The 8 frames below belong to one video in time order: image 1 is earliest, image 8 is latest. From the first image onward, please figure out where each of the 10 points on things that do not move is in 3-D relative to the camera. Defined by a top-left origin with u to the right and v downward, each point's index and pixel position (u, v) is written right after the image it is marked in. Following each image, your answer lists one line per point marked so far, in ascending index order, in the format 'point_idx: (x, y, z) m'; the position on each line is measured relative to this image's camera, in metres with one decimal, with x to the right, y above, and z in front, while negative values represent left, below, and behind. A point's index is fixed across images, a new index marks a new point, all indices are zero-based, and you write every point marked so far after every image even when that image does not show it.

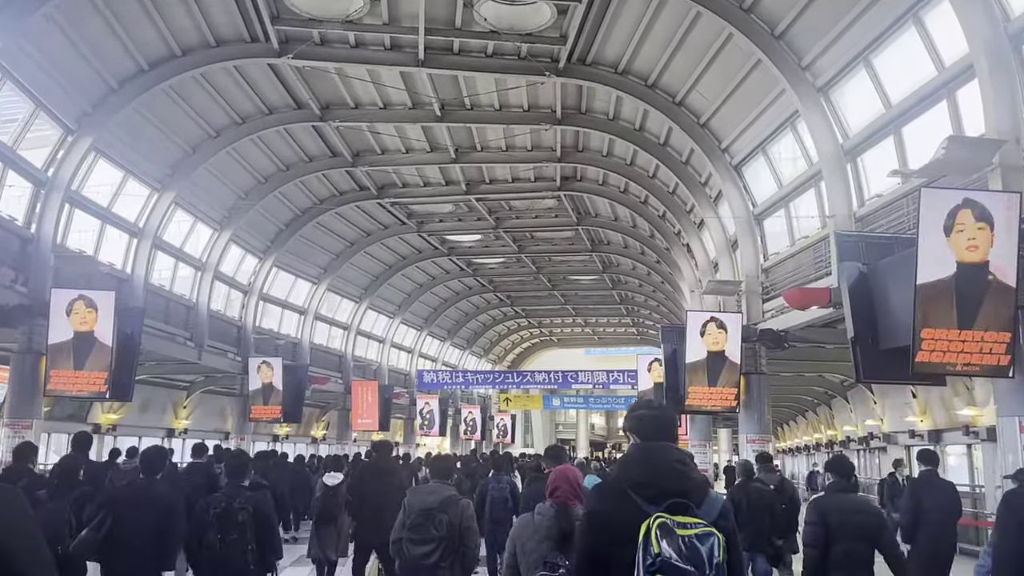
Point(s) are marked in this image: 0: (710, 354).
0: (+4.2, -1.4, +17.2) m
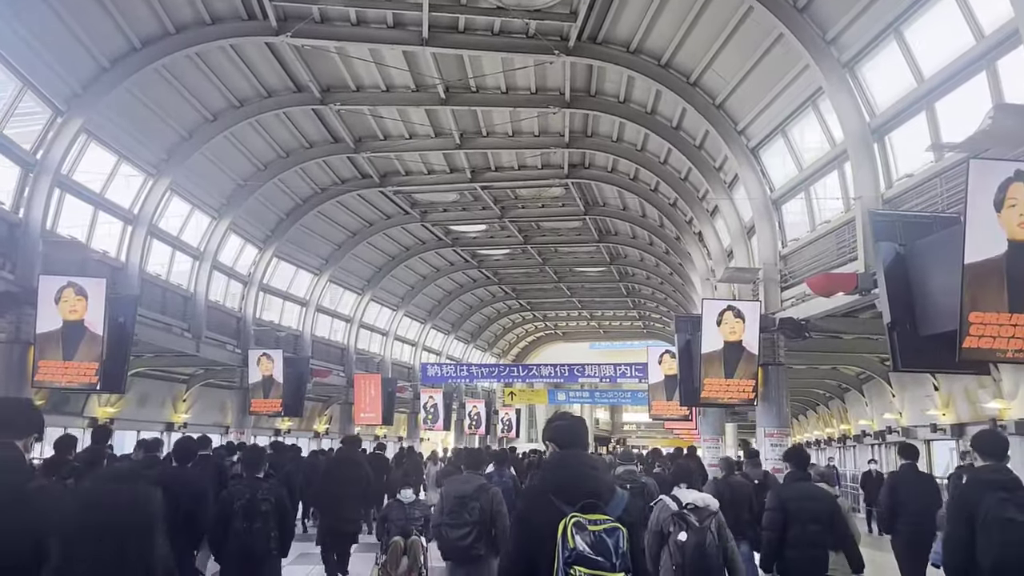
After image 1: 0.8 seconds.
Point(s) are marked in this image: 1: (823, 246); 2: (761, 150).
0: (+4.4, -1.1, +16.4) m
1: (+6.2, +0.8, +15.9) m
2: (+5.7, +3.2, +18.4) m
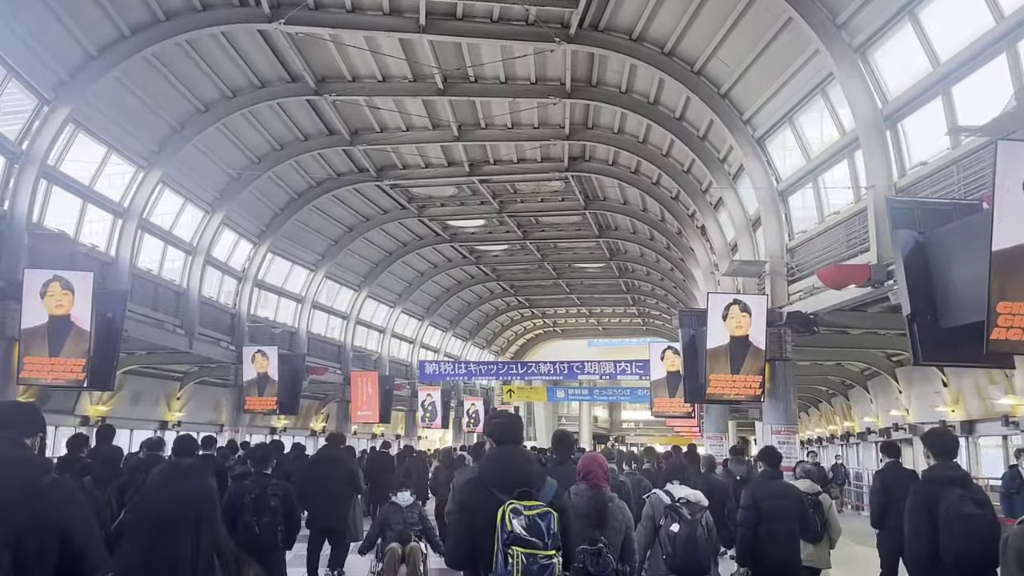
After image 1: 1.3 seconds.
0: (+4.4, -1.0, +16.0) m
1: (+6.2, +1.0, +15.5) m
2: (+5.7, +3.3, +17.9) m
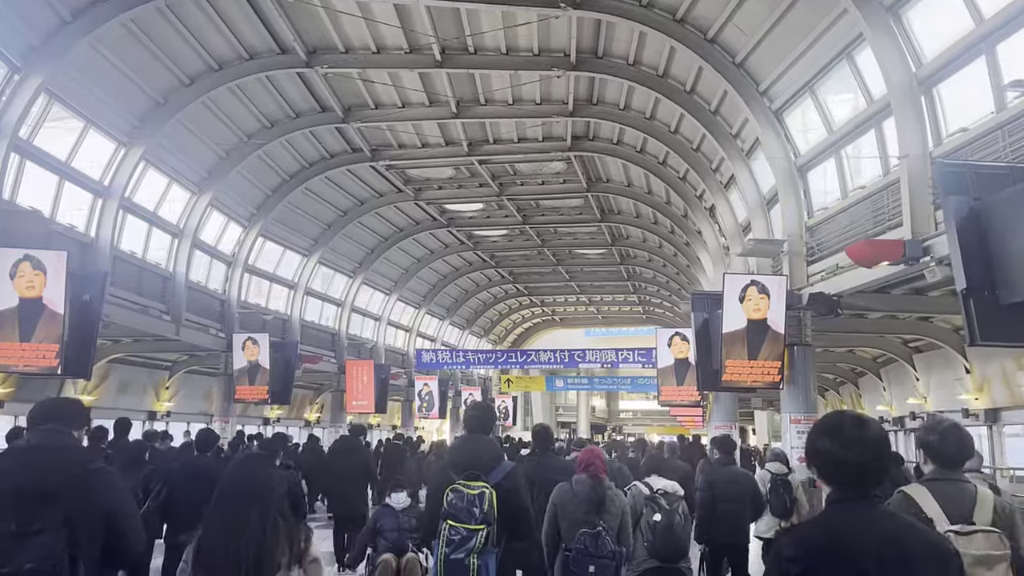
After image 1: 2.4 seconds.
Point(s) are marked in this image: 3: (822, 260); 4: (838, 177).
0: (+4.5, -0.6, +15.0) m
1: (+6.3, +1.3, +14.5) m
2: (+5.8, +3.7, +16.9) m
3: (+6.1, +0.5, +15.7) m
4: (+6.3, +2.1, +15.4) m
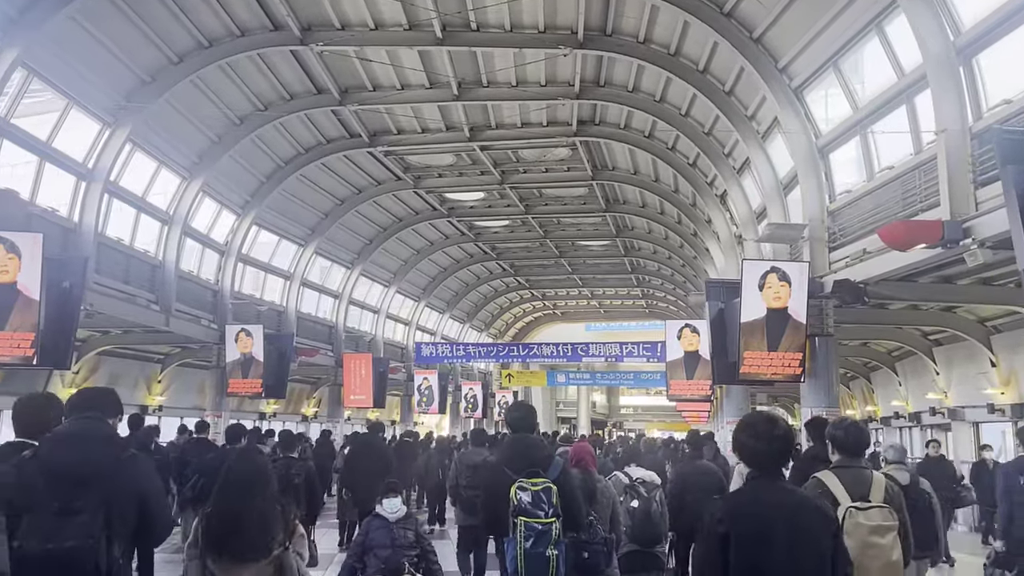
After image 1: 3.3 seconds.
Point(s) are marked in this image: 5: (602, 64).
0: (+4.6, -0.4, +14.2) m
1: (+6.3, +1.6, +13.6) m
2: (+5.9, +4.0, +16.0) m
3: (+6.2, +0.8, +14.8) m
4: (+6.4, +2.4, +14.6) m
5: (+2.2, +5.6, +20.0) m
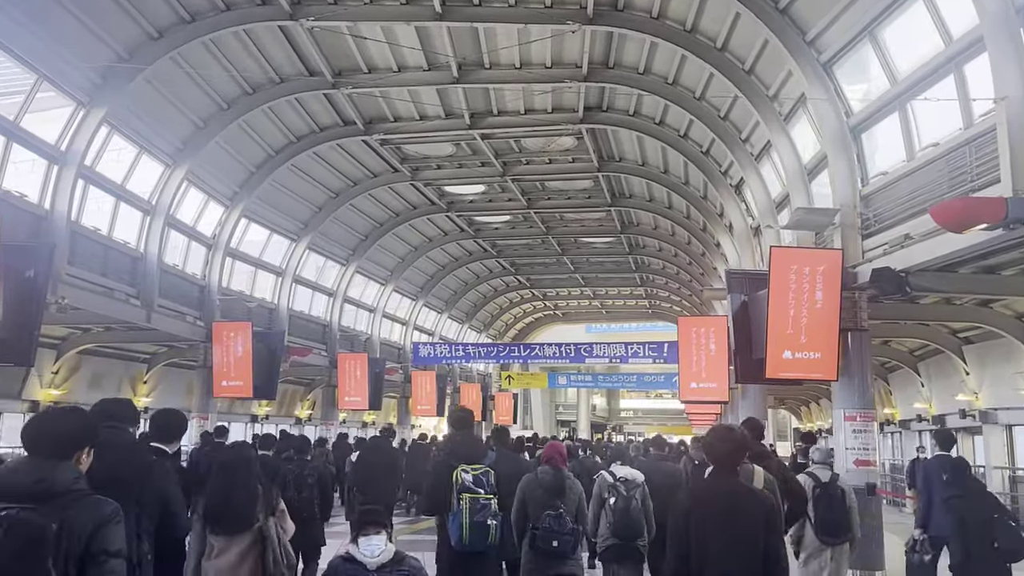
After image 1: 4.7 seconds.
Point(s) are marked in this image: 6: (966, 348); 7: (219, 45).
0: (+4.7, -0.2, +12.9) m
1: (+6.5, +1.7, +12.4) m
2: (+6.0, +4.1, +14.8) m
3: (+6.3, +0.9, +13.6) m
4: (+6.5, +2.5, +13.3) m
5: (+2.3, +5.7, +18.8) m
6: (+11.3, -1.5, +19.9) m
7: (-6.6, +5.5, +18.3) m
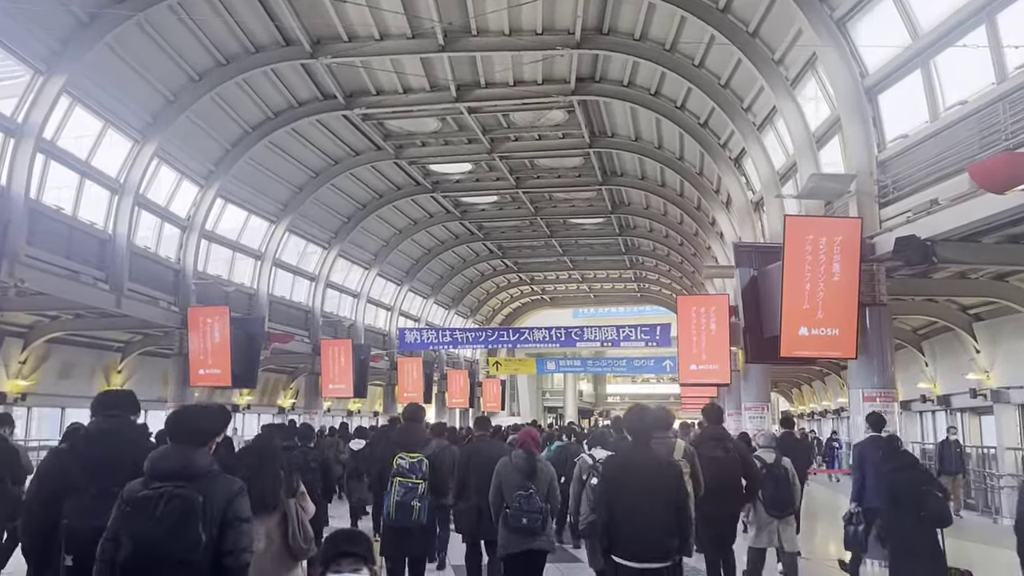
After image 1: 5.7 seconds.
0: (+4.6, +0.2, +12.0) m
1: (+6.4, +2.2, +11.5) m
2: (+5.8, +4.6, +13.9) m
3: (+6.2, +1.4, +12.7) m
4: (+6.4, +3.0, +12.4) m
5: (+2.1, +6.2, +17.7) m
6: (+11.1, -0.9, +19.2) m
7: (-6.9, +5.9, +17.0) m
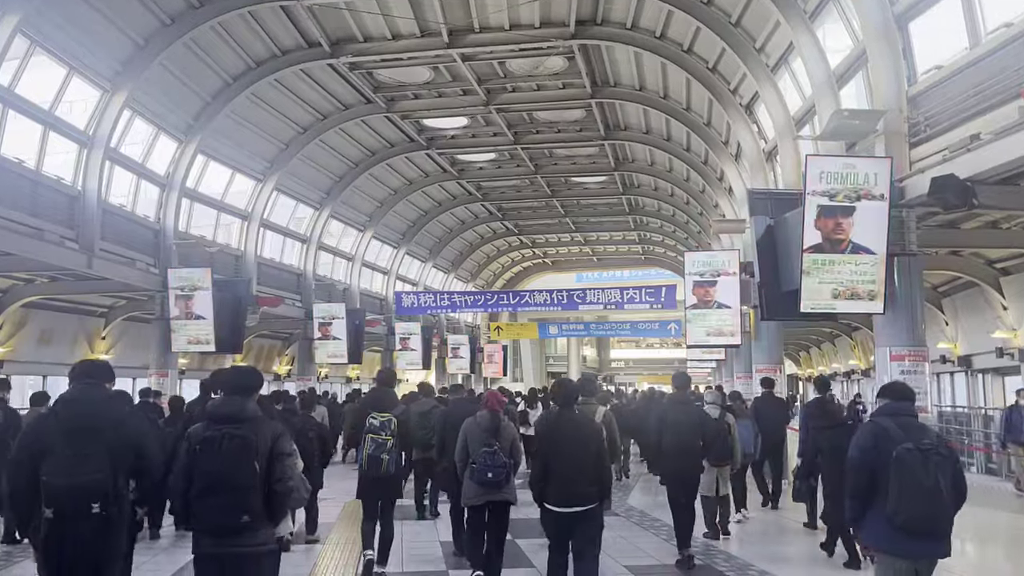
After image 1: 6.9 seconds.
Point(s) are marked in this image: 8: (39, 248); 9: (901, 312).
0: (+4.5, +0.9, +10.8) m
1: (+6.2, +2.9, +10.2) m
2: (+5.7, +5.4, +12.5) m
3: (+6.1, +2.1, +11.5) m
4: (+6.2, +3.7, +11.1) m
5: (+2.0, +7.1, +16.3) m
6: (+11.0, +0.2, +18.0) m
7: (-7.0, +6.8, +15.7) m
8: (-9.4, +0.8, +15.9) m
9: (+5.7, -0.4, +11.8) m
